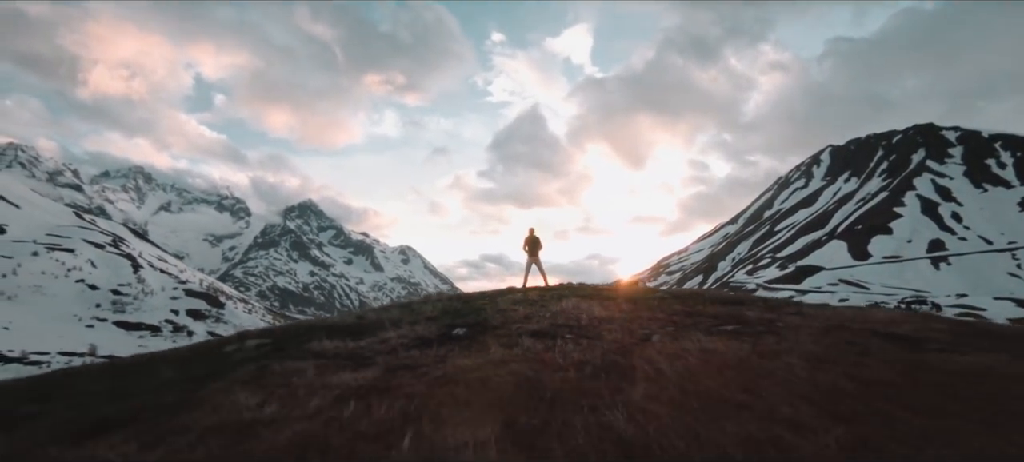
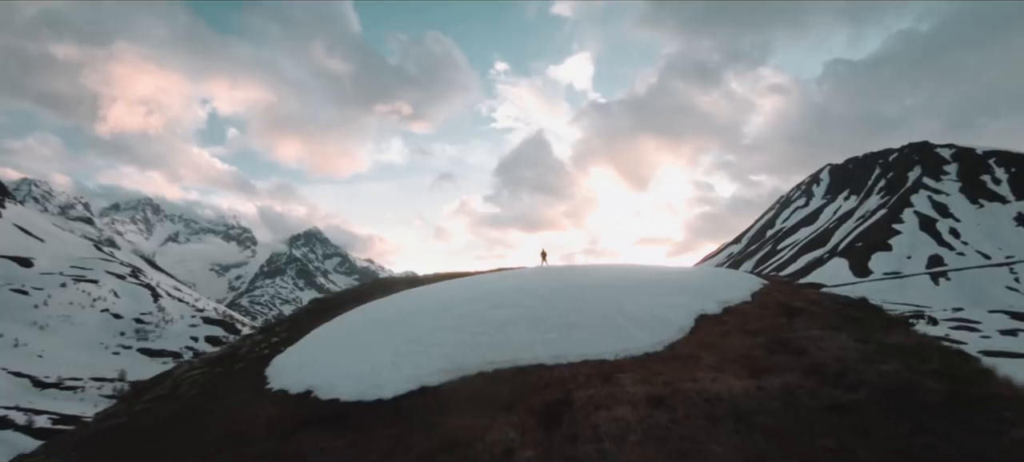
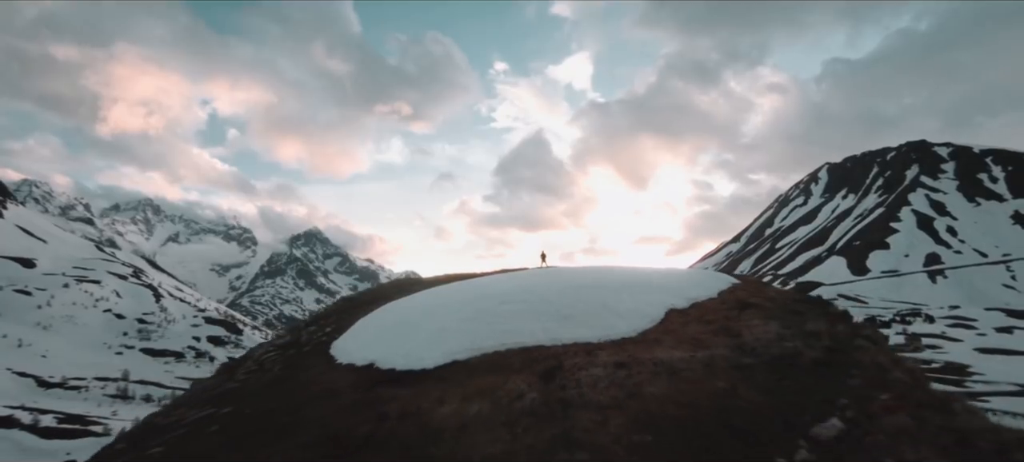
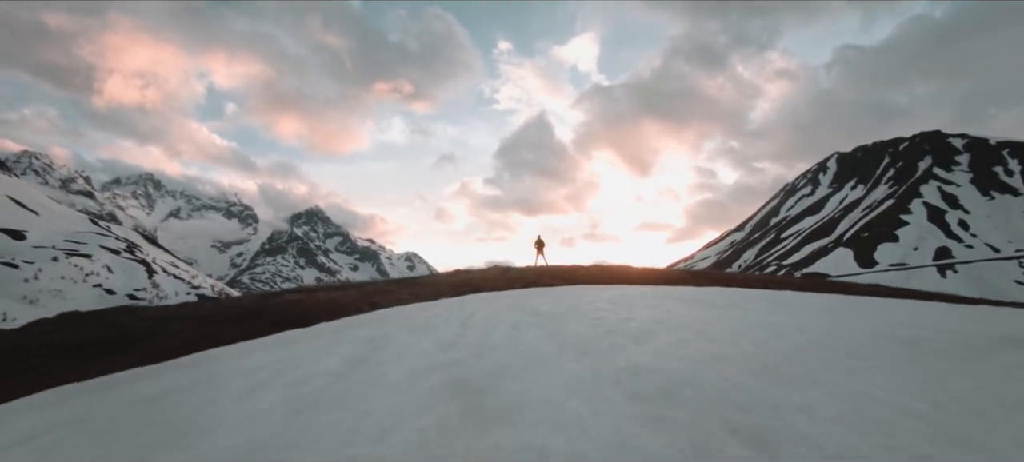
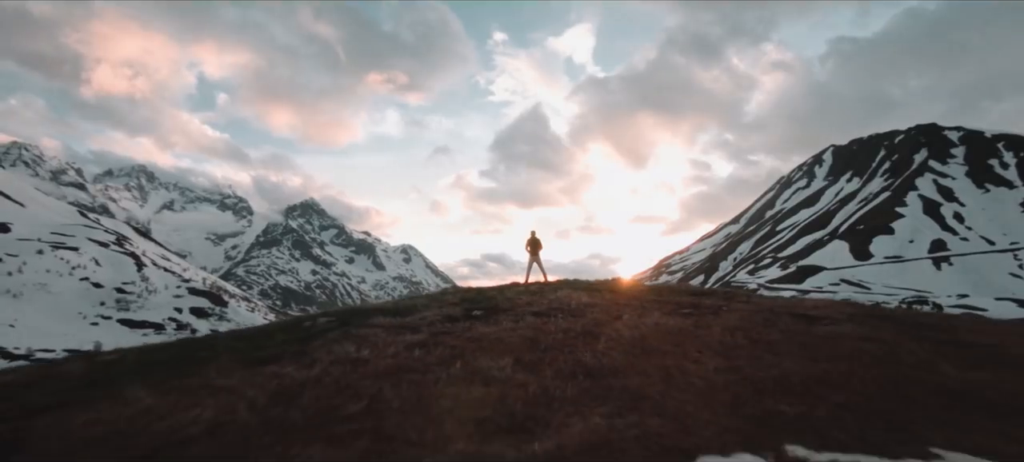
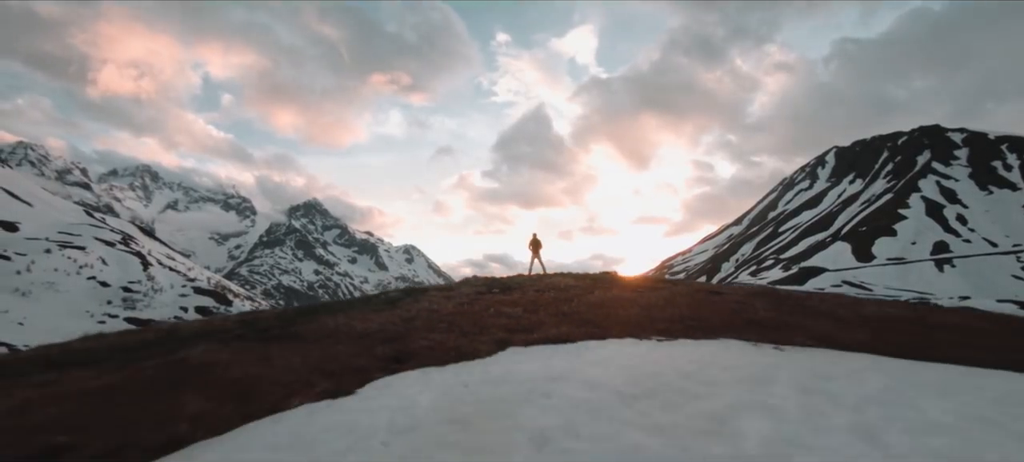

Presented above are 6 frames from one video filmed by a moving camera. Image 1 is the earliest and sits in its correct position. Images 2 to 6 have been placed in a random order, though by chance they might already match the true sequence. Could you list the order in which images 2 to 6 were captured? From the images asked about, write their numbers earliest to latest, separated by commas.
5, 6, 4, 2, 3
